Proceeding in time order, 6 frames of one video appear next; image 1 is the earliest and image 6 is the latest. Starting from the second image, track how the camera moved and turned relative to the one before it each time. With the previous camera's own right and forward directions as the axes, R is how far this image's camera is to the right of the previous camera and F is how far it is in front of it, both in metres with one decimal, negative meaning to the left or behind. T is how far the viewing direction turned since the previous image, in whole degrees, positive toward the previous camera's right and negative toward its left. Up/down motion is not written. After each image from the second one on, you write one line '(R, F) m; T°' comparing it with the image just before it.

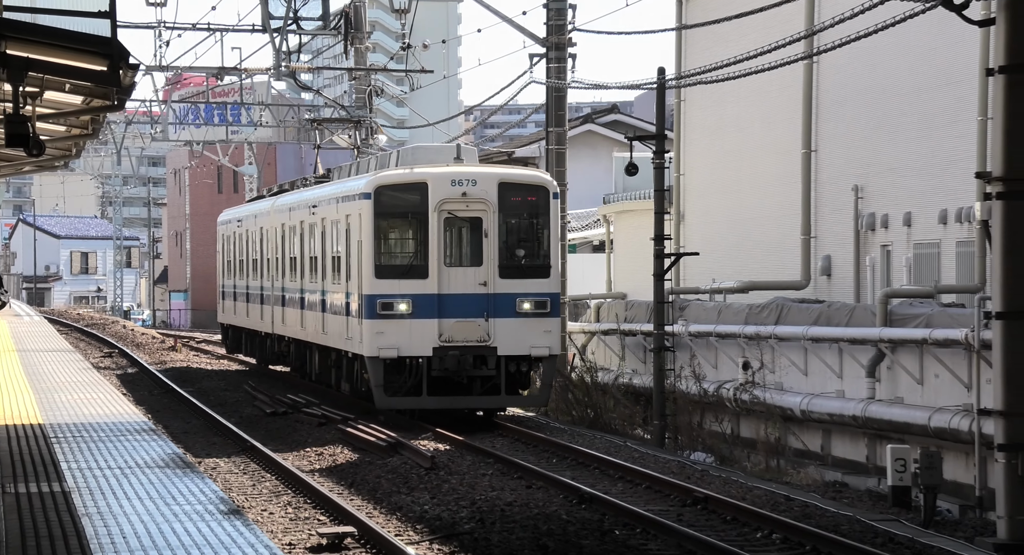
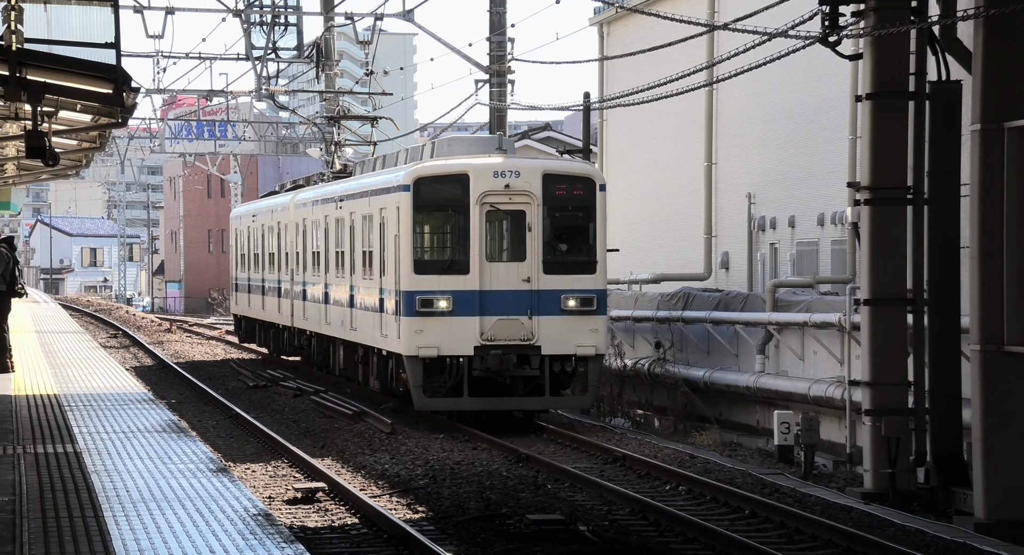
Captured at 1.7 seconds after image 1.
(+0.3, -1.8) m; 0°
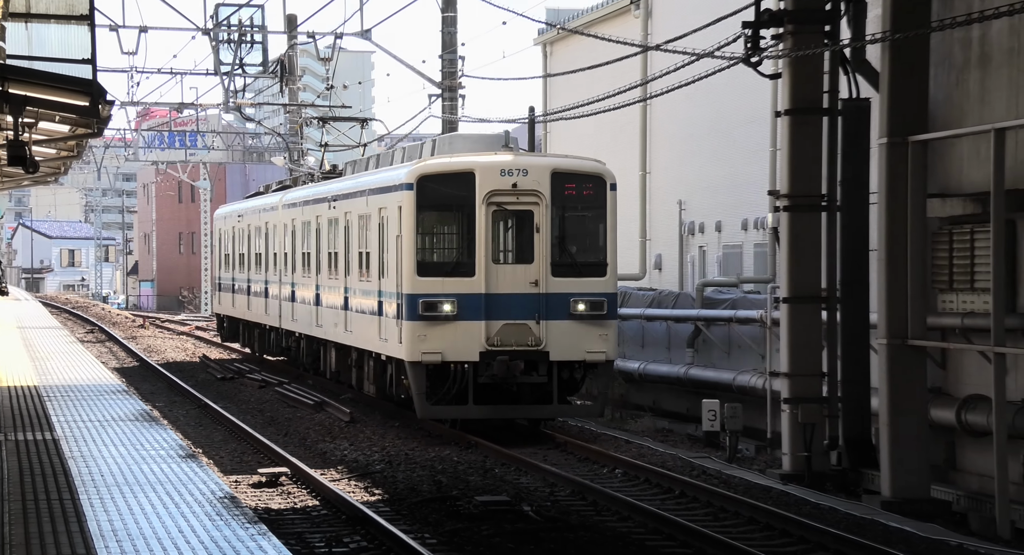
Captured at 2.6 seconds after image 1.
(+0.1, -1.0) m; +2°
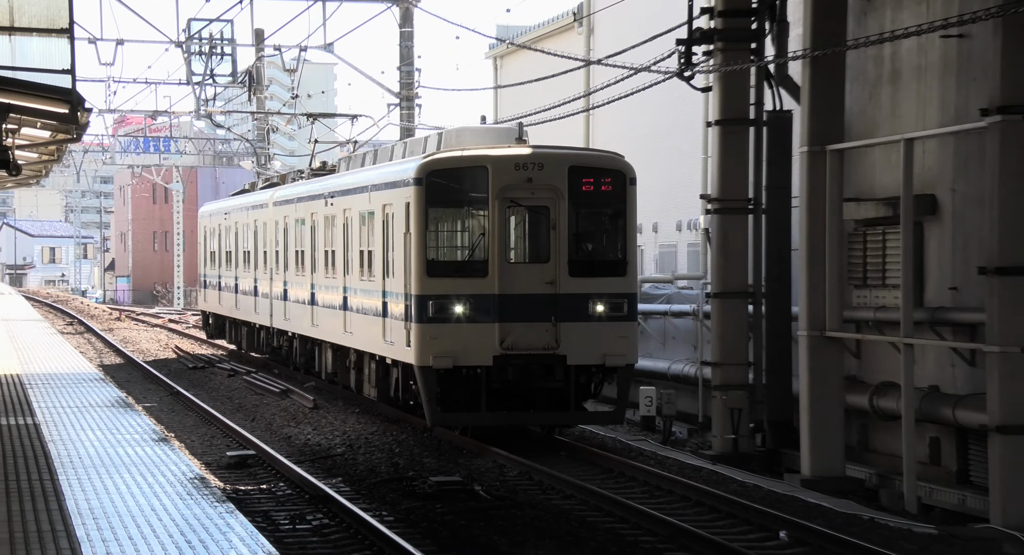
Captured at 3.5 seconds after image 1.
(+0.1, -1.0) m; +1°
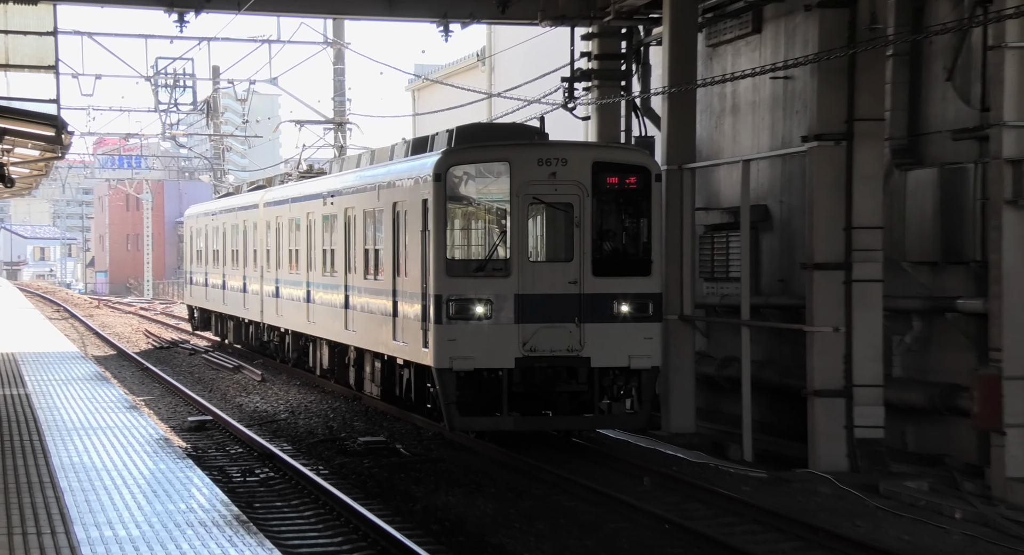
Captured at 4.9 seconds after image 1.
(+0.2, -2.9) m; +3°
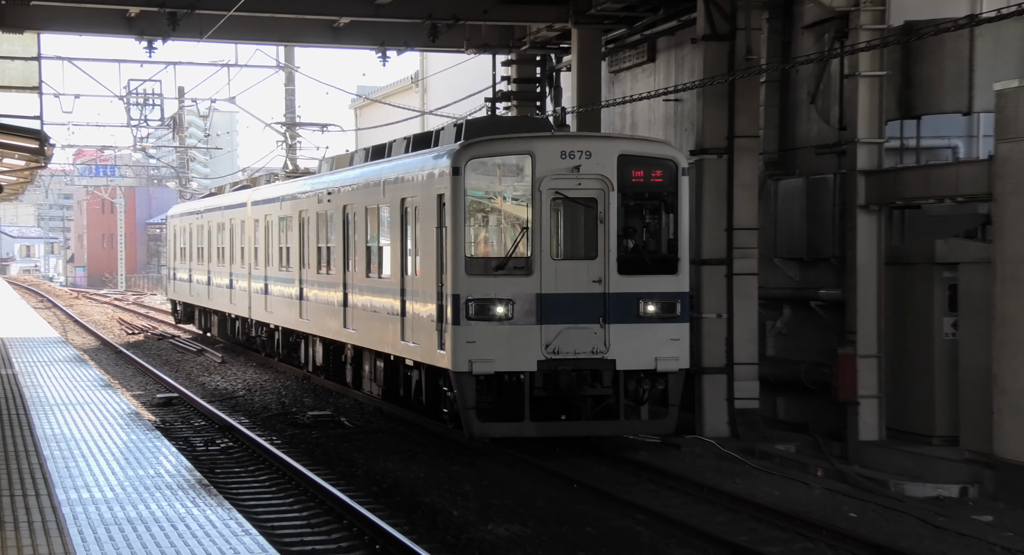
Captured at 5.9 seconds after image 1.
(+0.1, -2.5) m; +2°
